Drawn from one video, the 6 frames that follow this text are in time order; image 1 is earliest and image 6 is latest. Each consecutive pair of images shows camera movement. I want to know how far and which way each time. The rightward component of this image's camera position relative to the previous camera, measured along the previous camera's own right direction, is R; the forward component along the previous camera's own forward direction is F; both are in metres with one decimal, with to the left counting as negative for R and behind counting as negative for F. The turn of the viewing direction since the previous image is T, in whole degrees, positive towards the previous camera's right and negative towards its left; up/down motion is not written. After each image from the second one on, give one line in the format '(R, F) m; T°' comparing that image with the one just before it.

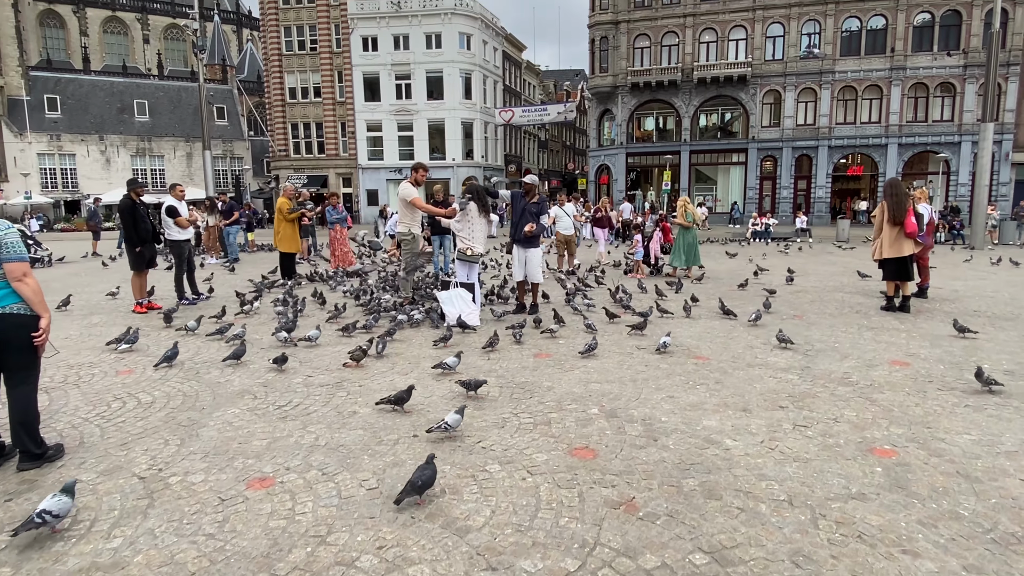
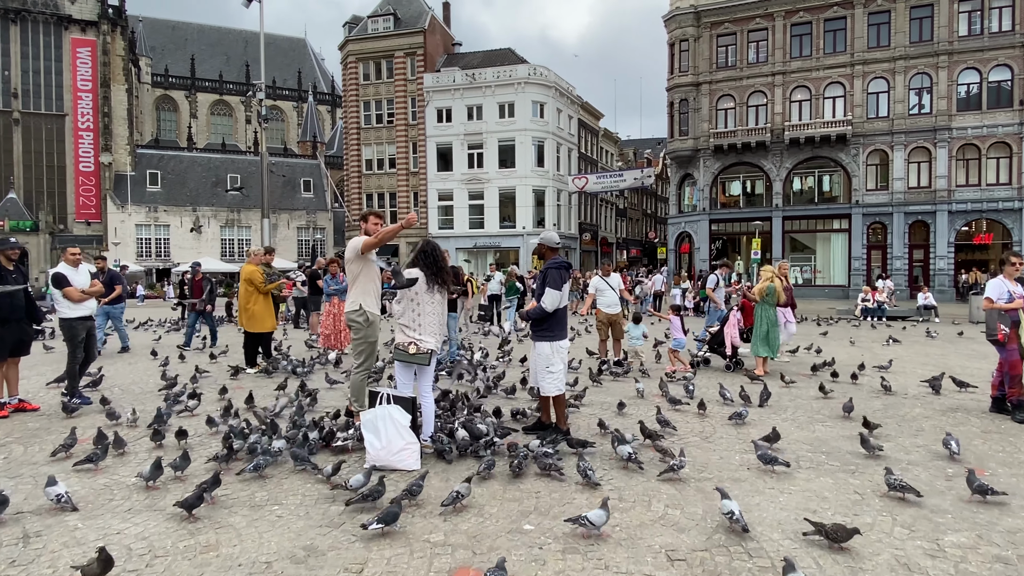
(+1.1, +3.5) m; -8°
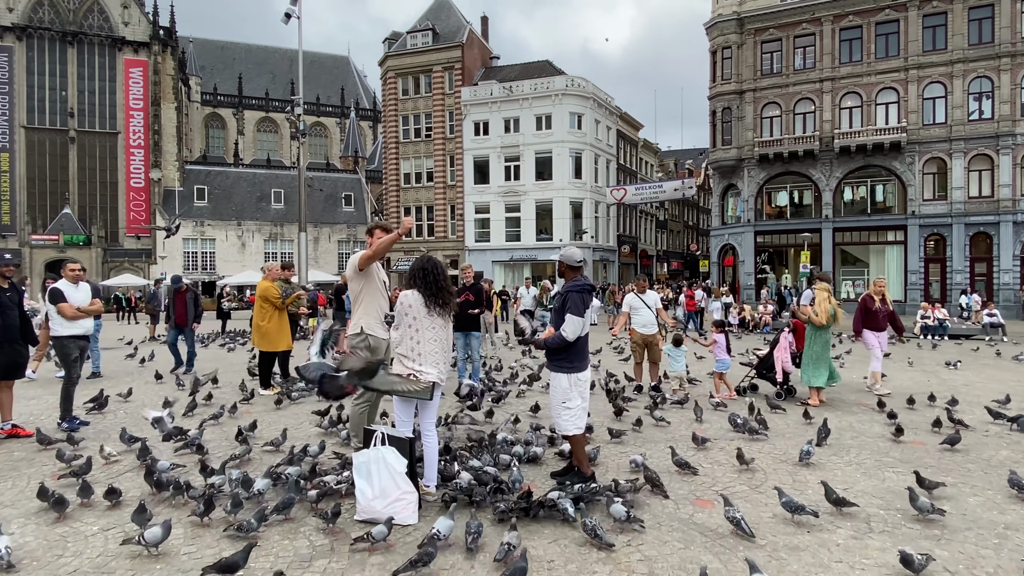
(+0.2, +0.8) m; -4°
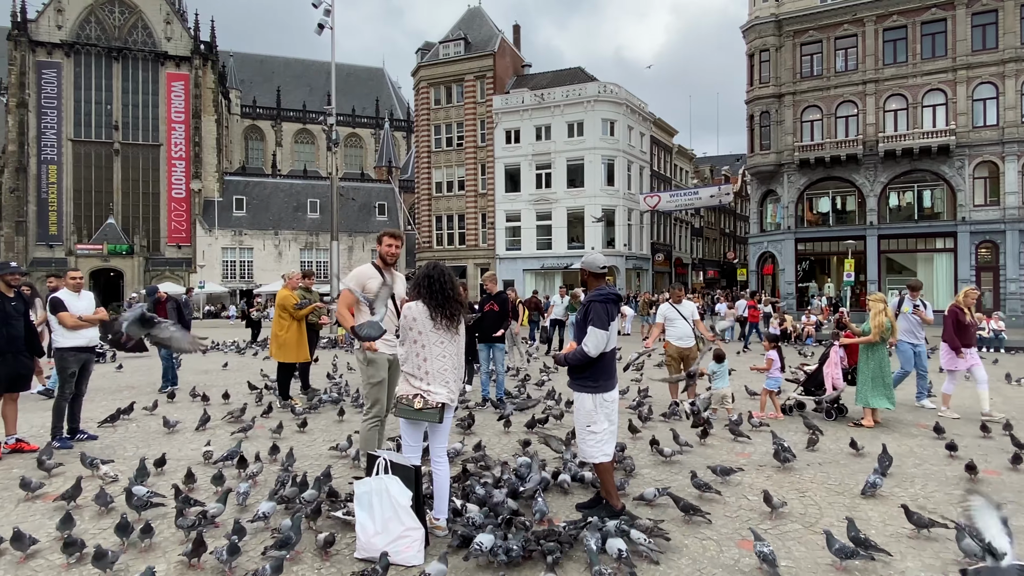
(+0.1, +0.5) m; -3°
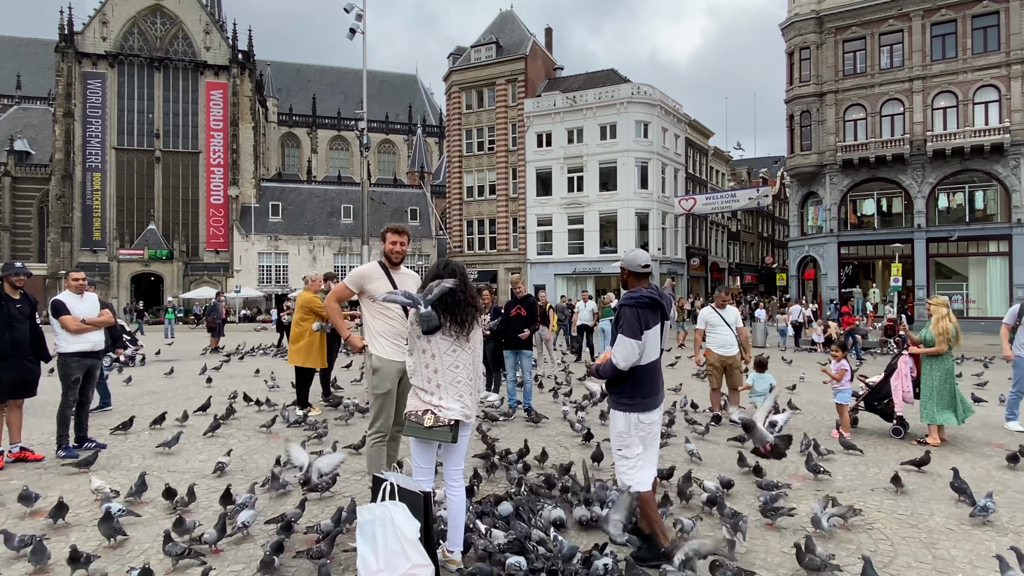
(+0.1, +0.5) m; -3°
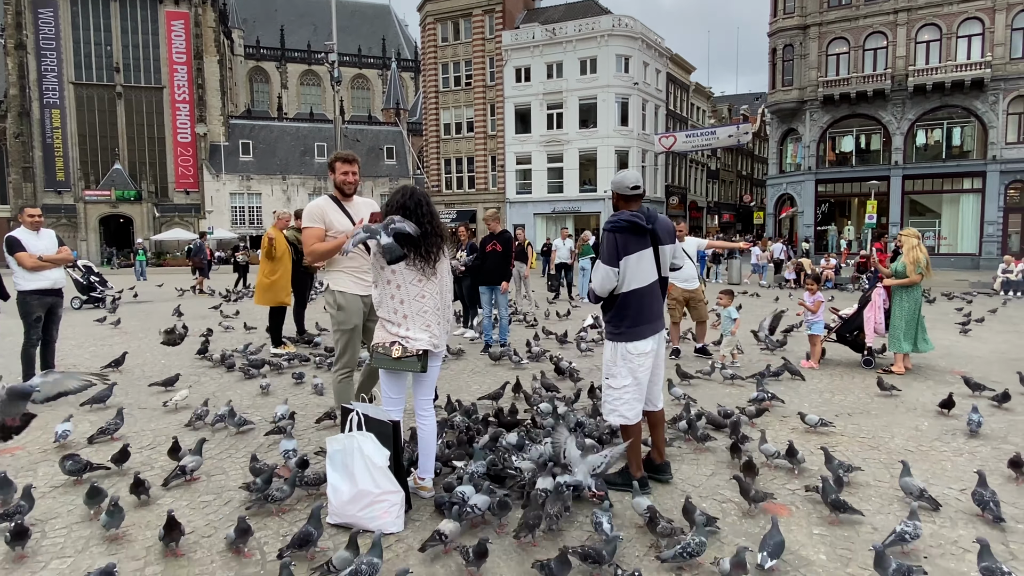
(+0.1, +0.1) m; +2°
